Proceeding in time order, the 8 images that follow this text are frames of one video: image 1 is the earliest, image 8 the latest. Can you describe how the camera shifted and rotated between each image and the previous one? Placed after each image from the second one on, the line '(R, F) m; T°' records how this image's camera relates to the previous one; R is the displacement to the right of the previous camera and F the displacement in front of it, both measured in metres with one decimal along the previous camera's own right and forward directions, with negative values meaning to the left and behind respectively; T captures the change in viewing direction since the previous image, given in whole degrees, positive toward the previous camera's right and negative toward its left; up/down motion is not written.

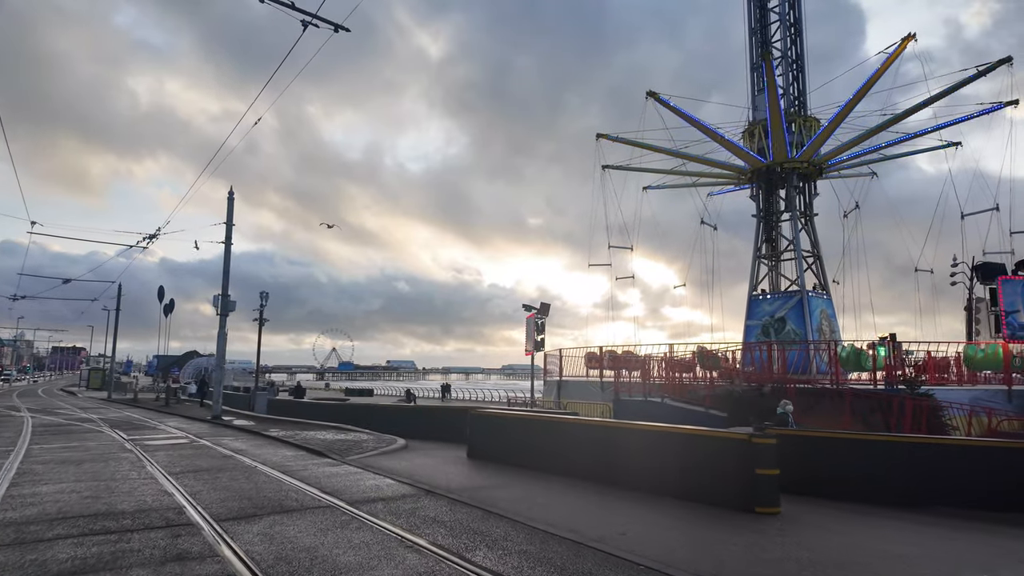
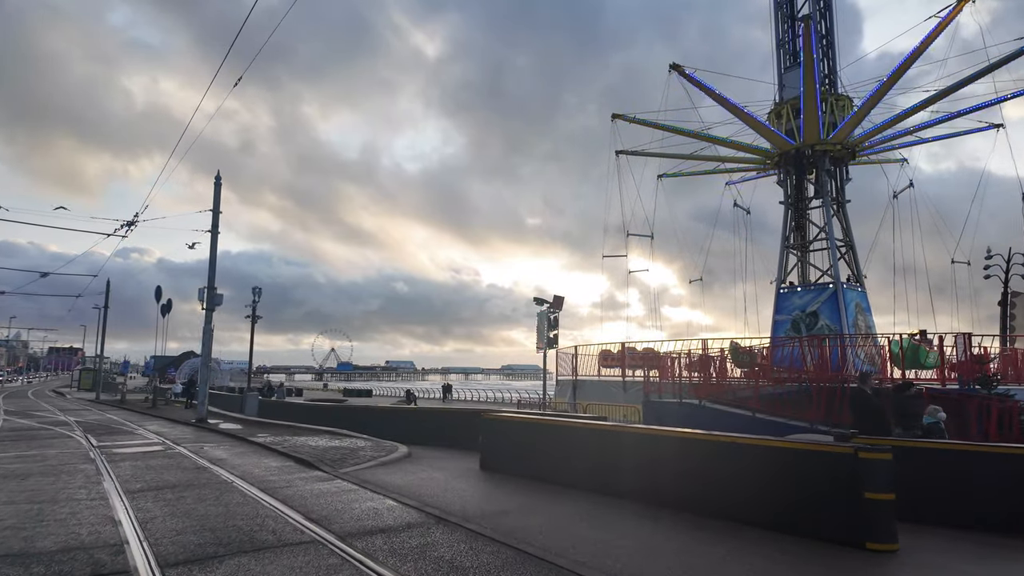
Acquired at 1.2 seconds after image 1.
(-0.4, +1.9) m; 0°
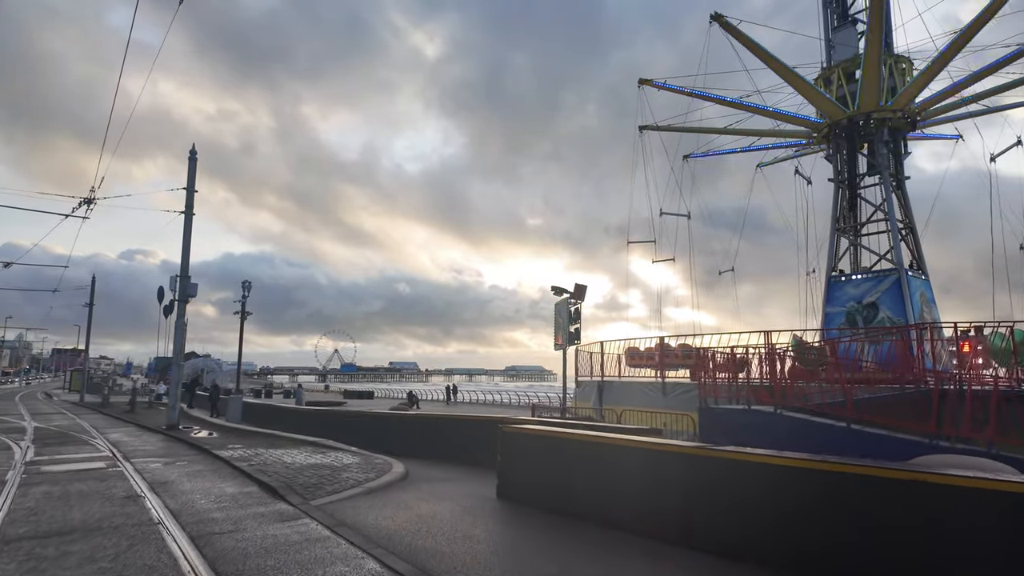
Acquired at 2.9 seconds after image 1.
(-0.4, +2.8) m; 0°
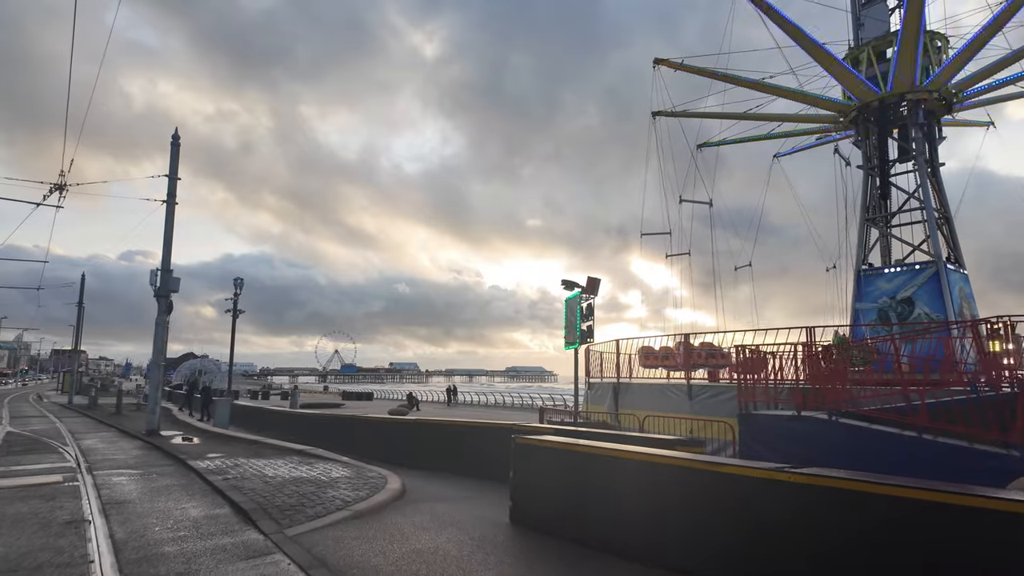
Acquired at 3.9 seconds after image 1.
(-0.2, +1.4) m; 0°
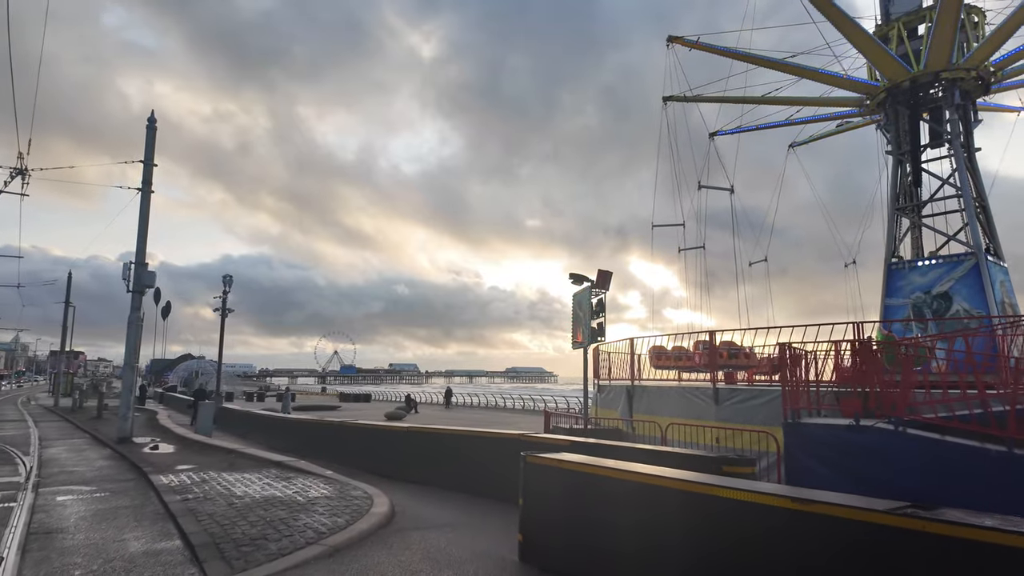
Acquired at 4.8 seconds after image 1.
(-0.1, +1.4) m; 0°
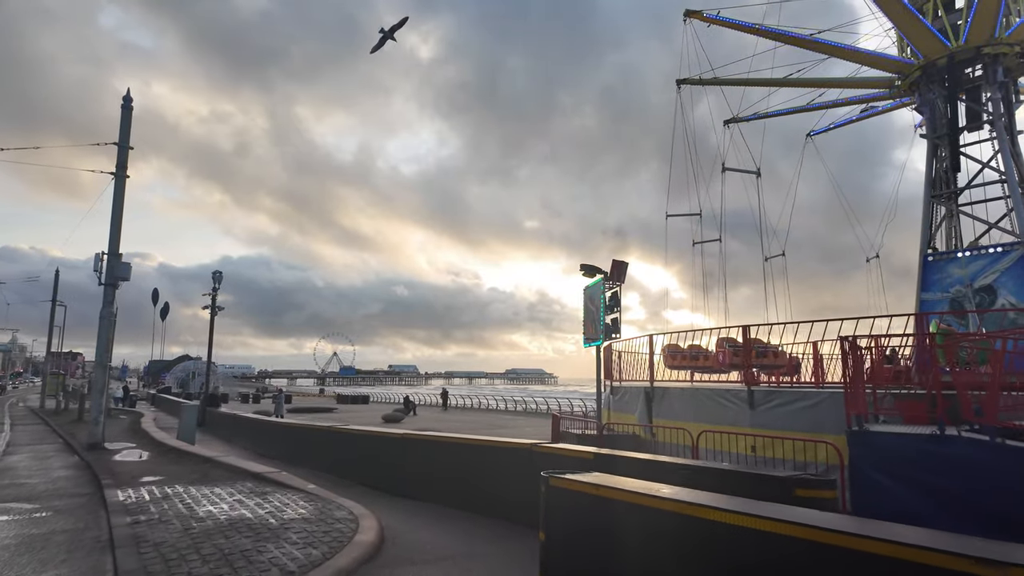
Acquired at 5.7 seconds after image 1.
(-0.2, +1.4) m; 0°
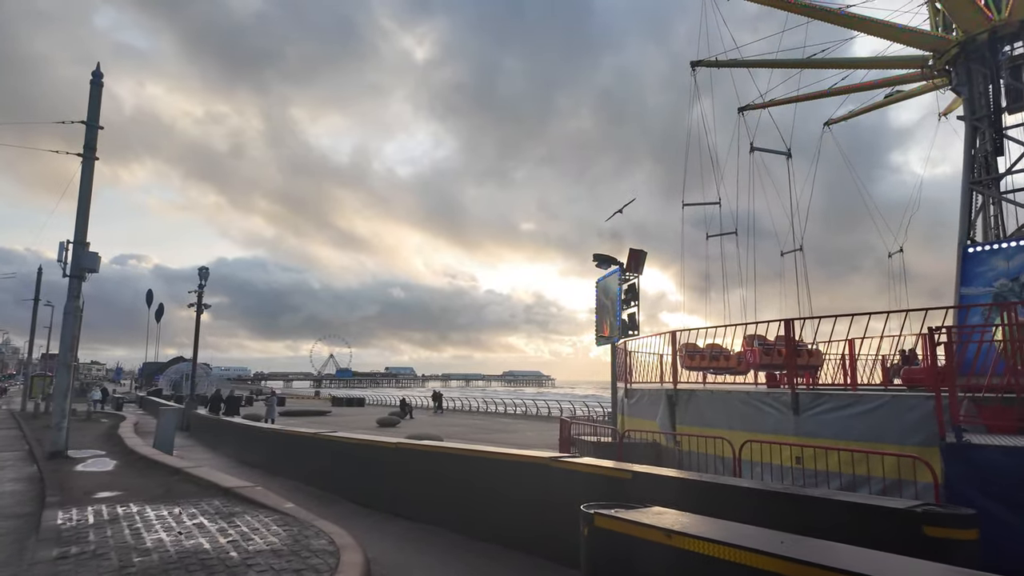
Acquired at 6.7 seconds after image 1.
(-0.2, +1.4) m; 0°
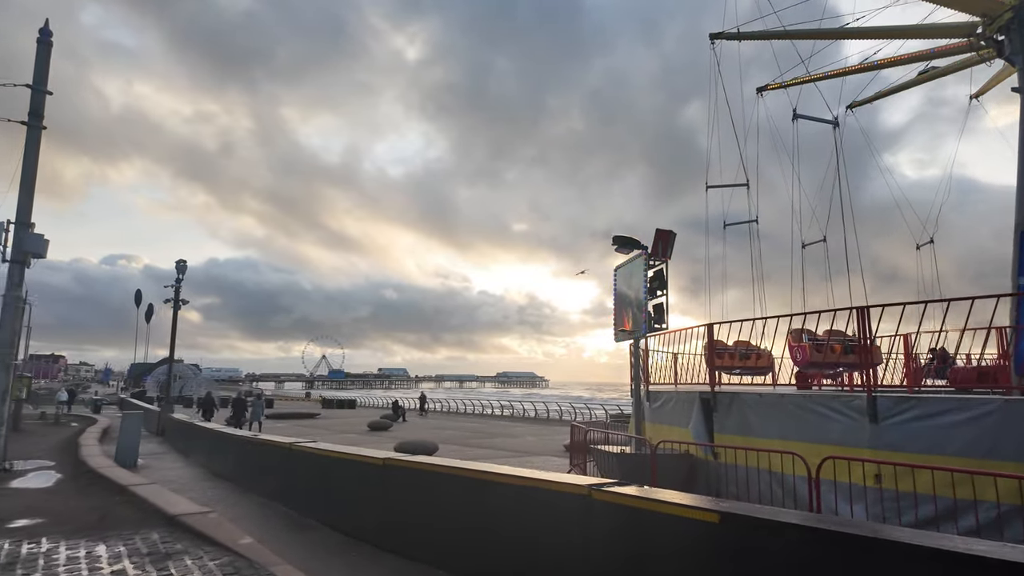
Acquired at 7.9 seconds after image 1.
(-0.3, +1.7) m; +1°
